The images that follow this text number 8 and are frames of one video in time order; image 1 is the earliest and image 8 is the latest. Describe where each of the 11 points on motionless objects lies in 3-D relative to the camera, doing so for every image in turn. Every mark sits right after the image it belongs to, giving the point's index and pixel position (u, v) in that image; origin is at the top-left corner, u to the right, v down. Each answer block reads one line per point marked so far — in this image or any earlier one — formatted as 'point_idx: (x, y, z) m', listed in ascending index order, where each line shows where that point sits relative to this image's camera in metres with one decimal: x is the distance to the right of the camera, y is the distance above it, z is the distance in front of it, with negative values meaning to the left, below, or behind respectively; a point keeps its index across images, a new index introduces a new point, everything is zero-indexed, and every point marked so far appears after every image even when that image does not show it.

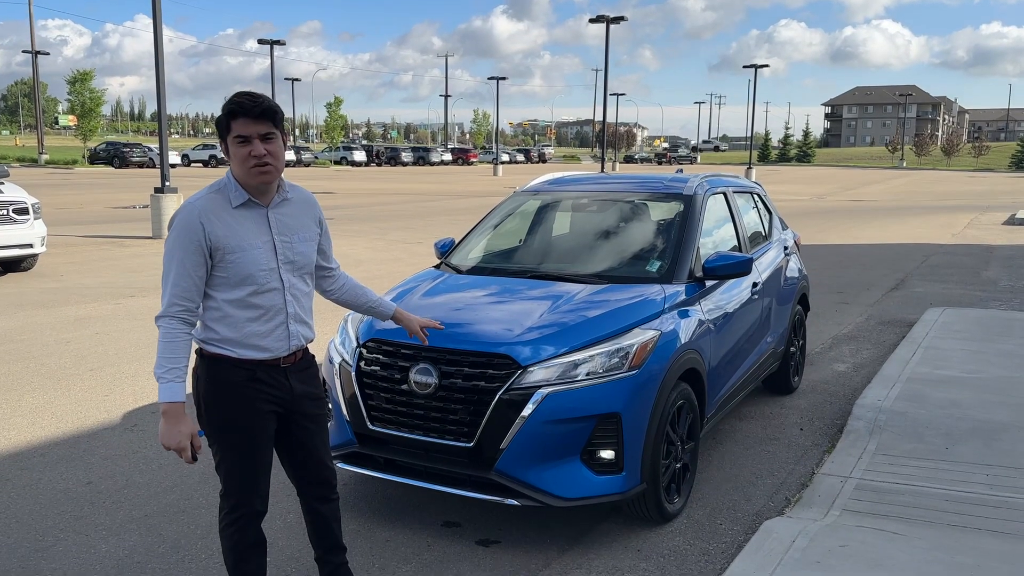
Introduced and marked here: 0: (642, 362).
0: (+0.6, -0.3, +3.8) m
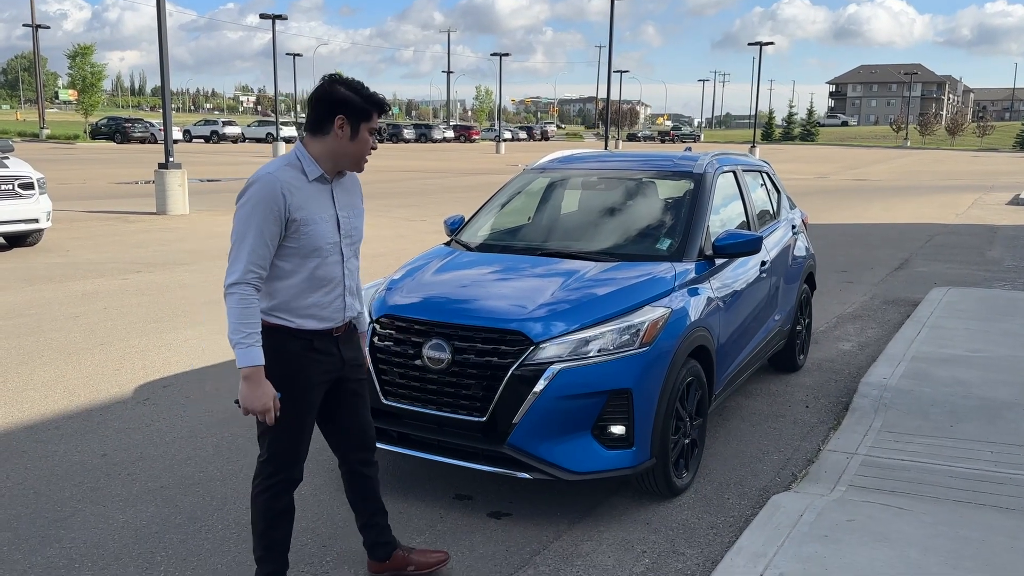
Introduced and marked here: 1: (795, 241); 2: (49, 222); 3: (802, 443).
0: (+0.6, -0.2, +3.8) m
1: (+2.0, +0.3, +6.1) m
2: (-6.8, +1.0, +12.8) m
3: (+1.6, -0.9, +4.8) m
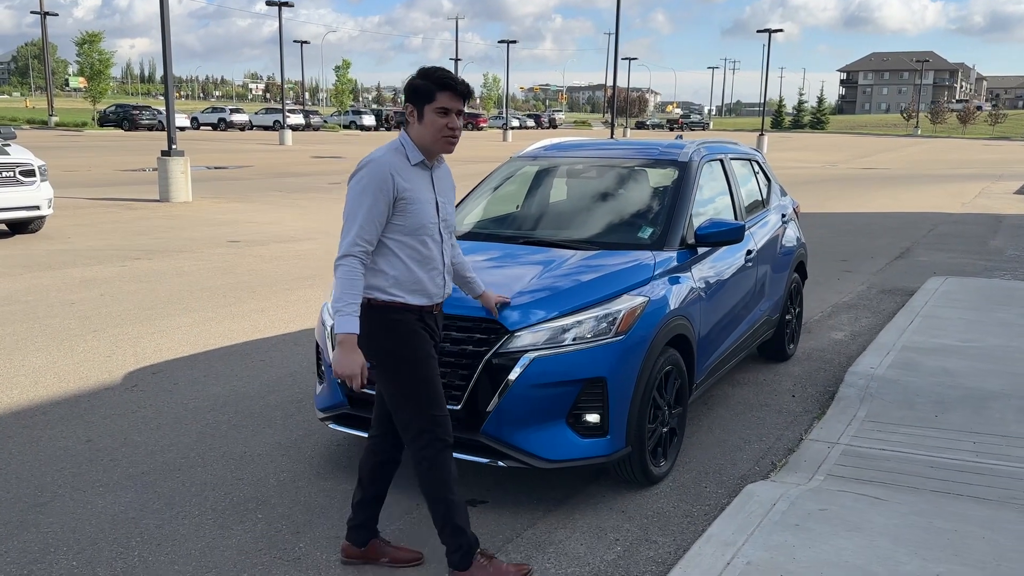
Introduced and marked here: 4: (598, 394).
0: (+0.5, -0.2, +3.8) m
1: (+1.9, +0.4, +6.1) m
2: (-6.8, +1.2, +12.9) m
3: (+1.5, -0.8, +4.8) m
4: (+0.4, -0.4, +3.7) m
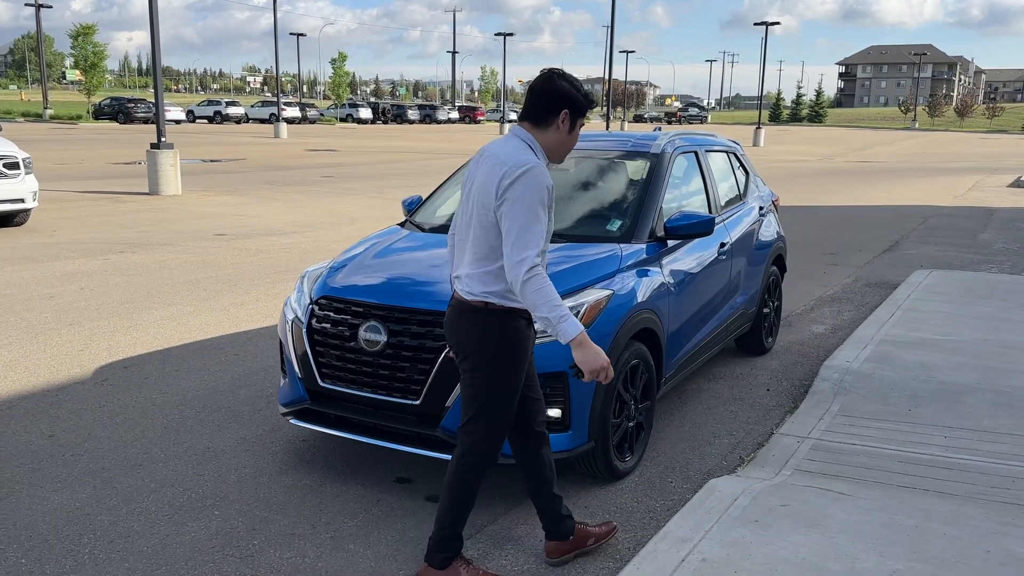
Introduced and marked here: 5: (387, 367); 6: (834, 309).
0: (+0.3, -0.1, +3.8) m
1: (+1.7, +0.5, +6.1) m
2: (-7.0, +1.3, +12.8) m
3: (+1.3, -0.8, +4.7) m
4: (+0.2, -0.4, +3.6) m
5: (-0.5, -0.3, +3.7) m
6: (+2.9, -0.2, +7.9) m
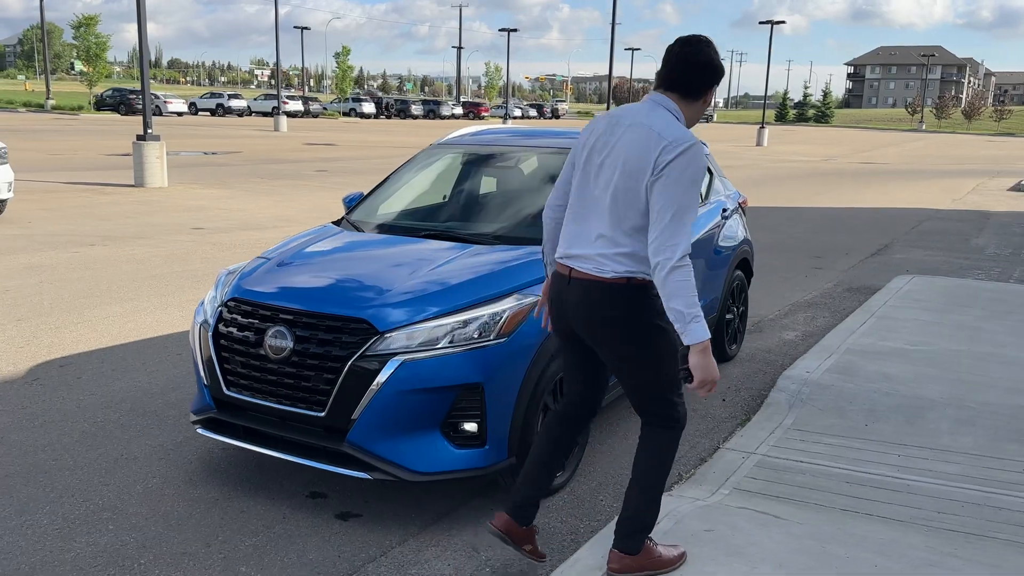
0: (0.0, -0.2, +3.5) m
1: (+1.4, +0.4, +5.8) m
2: (-7.3, +1.4, +12.6) m
3: (+1.0, -0.8, +4.5) m
4: (-0.1, -0.4, +3.4) m
5: (-0.9, -0.3, +3.4) m
6: (+2.6, -0.2, +7.6) m
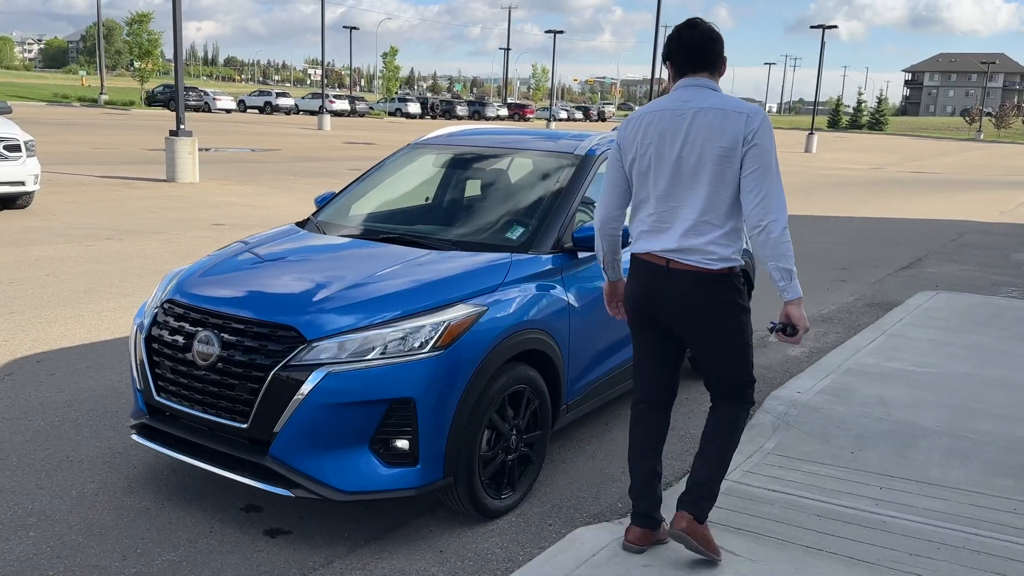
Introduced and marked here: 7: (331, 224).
0: (-0.2, -0.2, +3.3) m
1: (+1.3, +0.3, +5.5) m
2: (-7.0, +1.5, +12.8) m
3: (+0.8, -0.9, +4.3) m
4: (-0.4, -0.5, +3.2) m
5: (-1.1, -0.4, +3.3) m
6: (+2.6, -0.4, +7.3) m
7: (-1.0, +0.3, +4.7) m
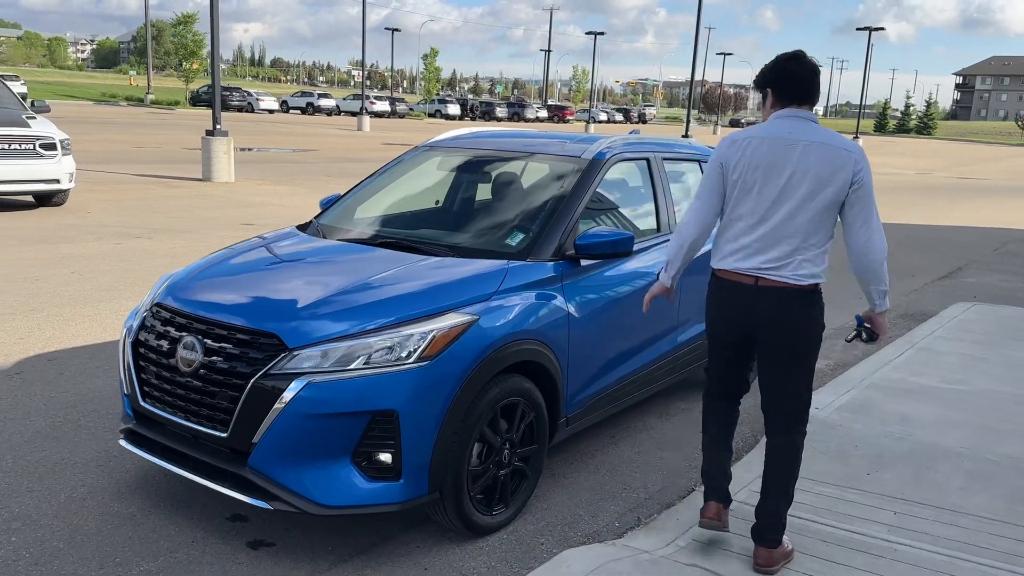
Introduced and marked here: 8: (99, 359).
0: (-0.3, -0.2, +3.2) m
1: (+1.4, +0.3, +5.4) m
2: (-6.6, +1.6, +13.0) m
3: (+0.8, -0.9, +4.1) m
4: (-0.4, -0.5, +3.1) m
5: (-1.1, -0.4, +3.2) m
6: (+2.7, -0.4, +7.1) m
7: (-0.9, +0.3, +4.6) m
8: (-2.7, -0.5, +5.7) m
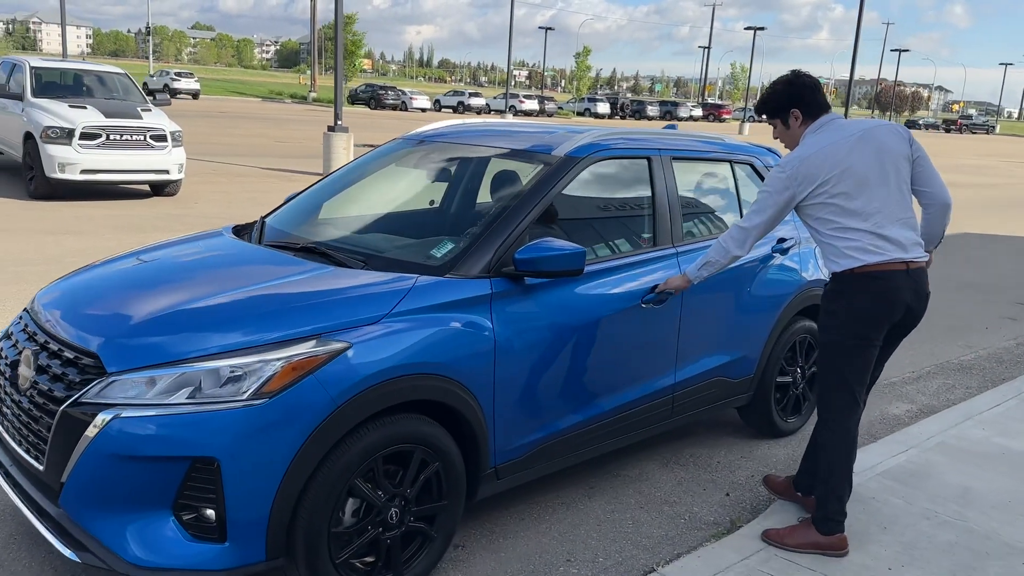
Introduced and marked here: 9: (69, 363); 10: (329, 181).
0: (-0.7, -0.3, +2.6) m
1: (+1.4, +0.1, +4.4) m
2: (-5.1, +1.7, +13.3) m
3: (+0.5, -1.0, +3.3) m
4: (-0.8, -0.6, +2.6) m
5: (-1.5, -0.4, +2.8) m
6: (+2.9, -0.6, +5.9) m
7: (-1.1, +0.3, +4.1) m
8: (-2.6, -0.4, +5.6) m
9: (-1.4, -0.2, +2.7) m
10: (-0.9, +0.5, +4.5) m
